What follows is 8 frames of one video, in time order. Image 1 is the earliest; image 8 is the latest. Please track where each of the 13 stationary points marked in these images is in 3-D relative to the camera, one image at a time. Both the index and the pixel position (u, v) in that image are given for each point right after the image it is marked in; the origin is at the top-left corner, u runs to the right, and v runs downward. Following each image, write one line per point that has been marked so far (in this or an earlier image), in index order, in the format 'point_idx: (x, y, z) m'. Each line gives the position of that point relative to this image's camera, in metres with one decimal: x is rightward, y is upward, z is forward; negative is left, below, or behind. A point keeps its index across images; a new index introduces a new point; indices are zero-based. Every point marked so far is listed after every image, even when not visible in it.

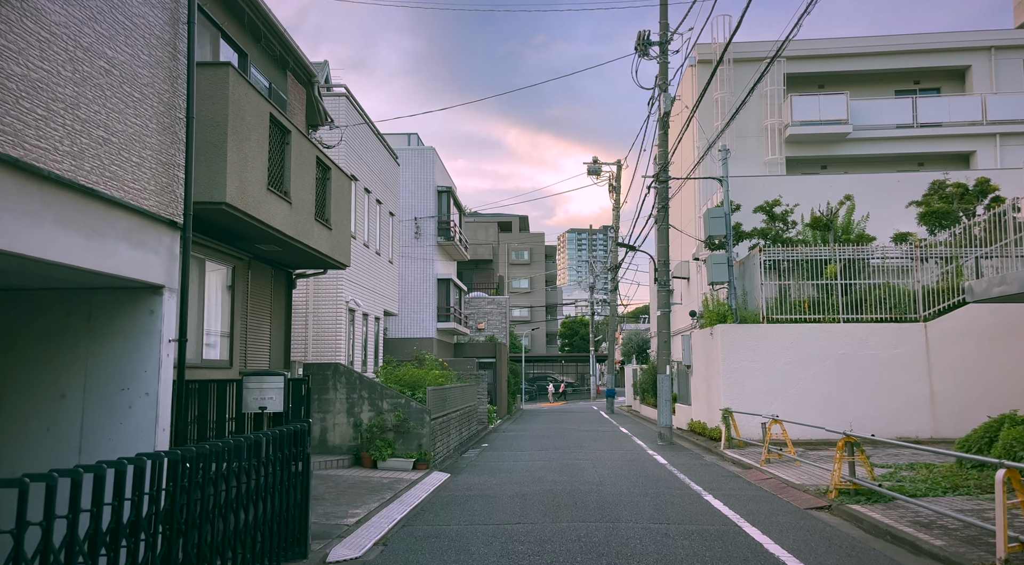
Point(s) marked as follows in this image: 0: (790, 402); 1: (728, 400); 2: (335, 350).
0: (+6.1, -2.6, +17.1) m
1: (+4.8, -2.7, +17.4) m
2: (-3.6, -1.4, +15.9) m
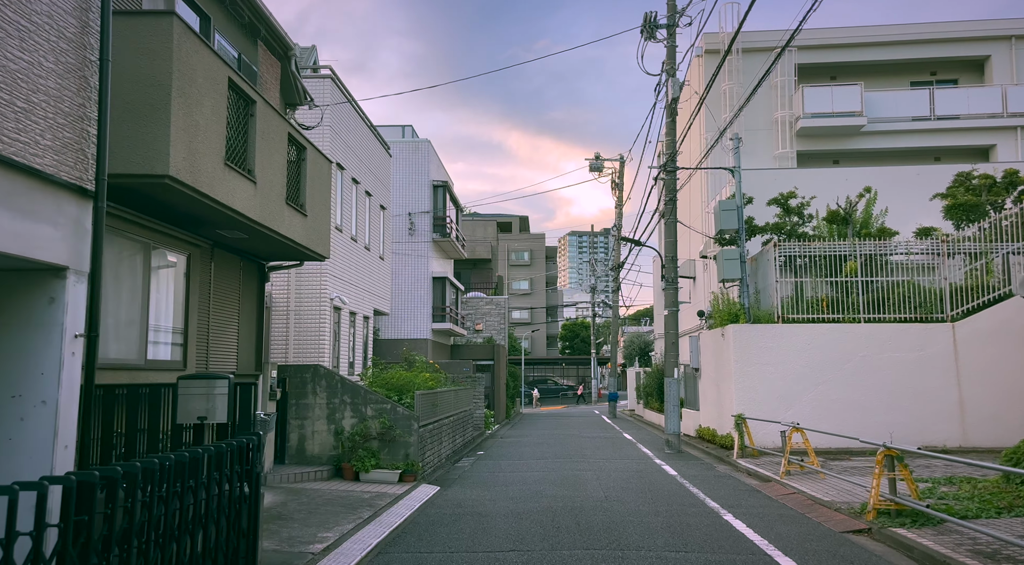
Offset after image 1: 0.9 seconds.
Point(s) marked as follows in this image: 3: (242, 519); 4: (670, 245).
0: (+6.1, -2.6, +16.0) m
1: (+4.8, -2.6, +16.3) m
2: (-3.7, -1.3, +14.7) m
3: (-2.0, -1.7, +5.6) m
4: (+3.6, +0.9, +17.8) m
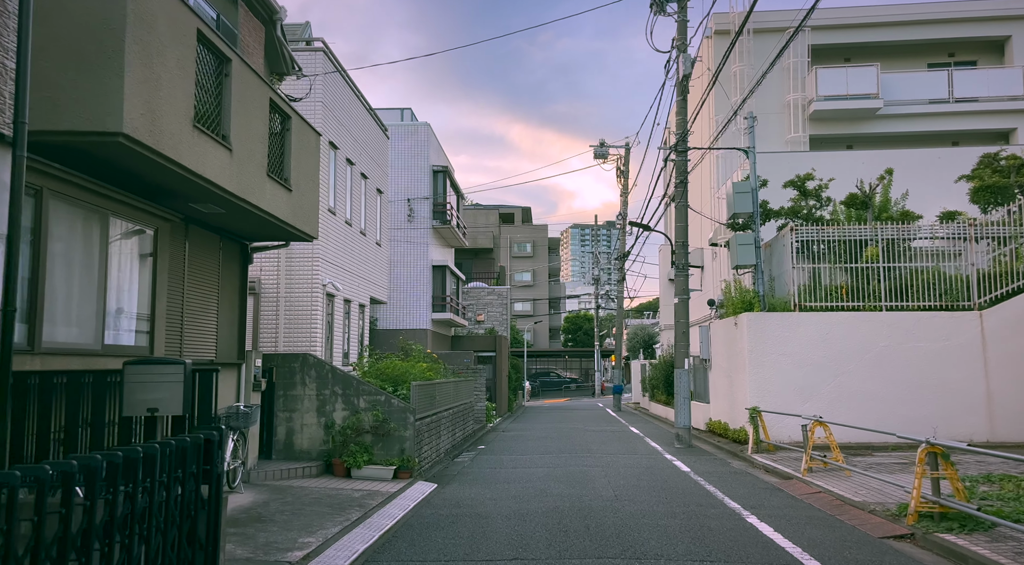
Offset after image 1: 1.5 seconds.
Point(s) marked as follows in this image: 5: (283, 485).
0: (+6.1, -2.3, +15.2) m
1: (+4.8, -2.3, +15.4) m
2: (-3.6, -1.0, +13.9) m
3: (-1.9, -1.5, +4.8) m
4: (+3.7, +1.1, +17.0) m
5: (-2.9, -2.5, +9.8) m
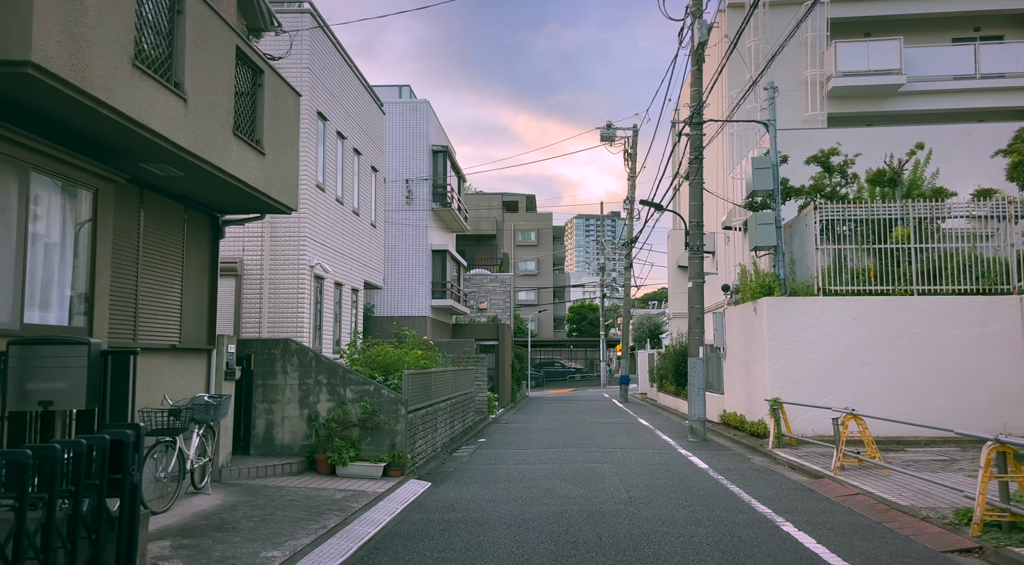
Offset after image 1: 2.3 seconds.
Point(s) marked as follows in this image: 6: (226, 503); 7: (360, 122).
0: (+6.2, -2.0, +14.1) m
1: (+4.9, -2.0, +14.4) m
2: (-3.6, -0.7, +12.9) m
3: (-1.9, -1.3, +3.8) m
4: (+3.7, +1.5, +15.9) m
5: (-2.9, -2.3, +8.8) m
6: (-2.9, -2.2, +7.8) m
7: (-3.2, +3.4, +16.6) m
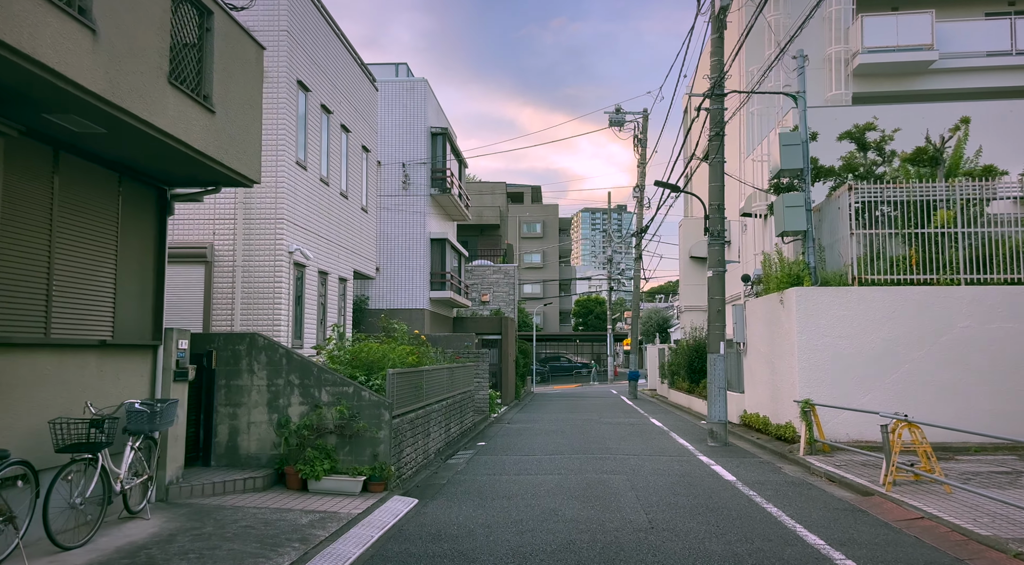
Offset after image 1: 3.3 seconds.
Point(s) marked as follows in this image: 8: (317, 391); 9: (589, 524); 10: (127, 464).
0: (+6.2, -1.8, +12.7) m
1: (+4.9, -1.8, +13.0) m
2: (-3.6, -0.5, +11.6) m
3: (-2.0, -1.2, +2.5) m
4: (+3.8, +1.7, +14.5) m
5: (-2.9, -2.1, +7.4) m
6: (-2.9, -2.0, +6.4) m
7: (-3.2, +3.6, +15.3) m
8: (-2.2, -1.2, +8.9) m
9: (+0.7, -2.2, +7.2) m
10: (-3.2, -1.5, +6.5) m
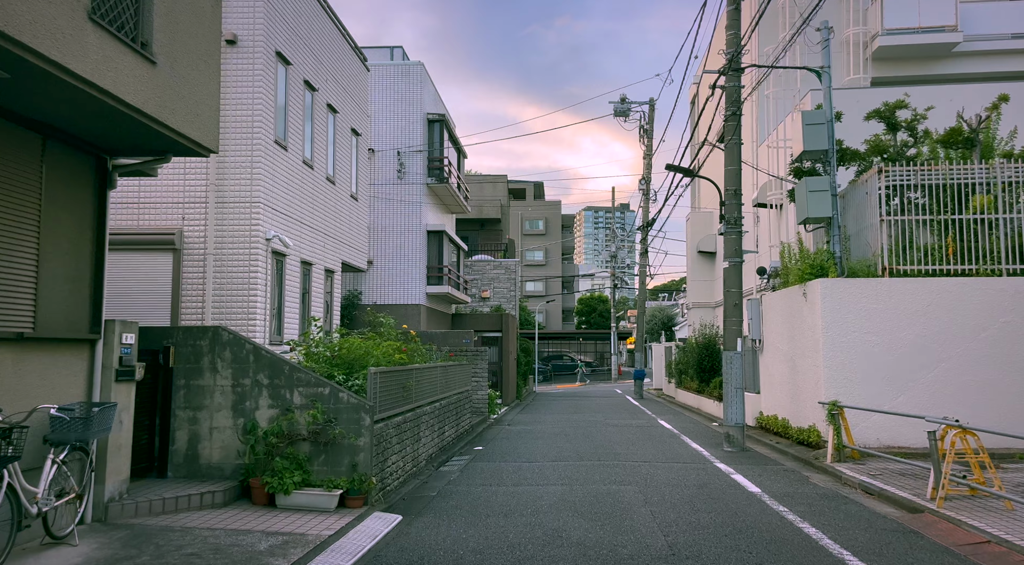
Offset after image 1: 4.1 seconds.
0: (+6.2, -1.7, +11.6) m
1: (+4.9, -1.7, +11.9) m
2: (-3.6, -0.4, +10.5) m
3: (-2.0, -1.1, +1.4) m
4: (+3.8, +1.8, +13.4) m
5: (-2.9, -2.0, +6.4) m
6: (-2.9, -1.9, +5.4) m
7: (-3.2, +3.8, +14.2) m
8: (-2.3, -1.1, +7.8) m
9: (+0.7, -2.1, +6.1) m
10: (-3.2, -1.4, +5.4) m
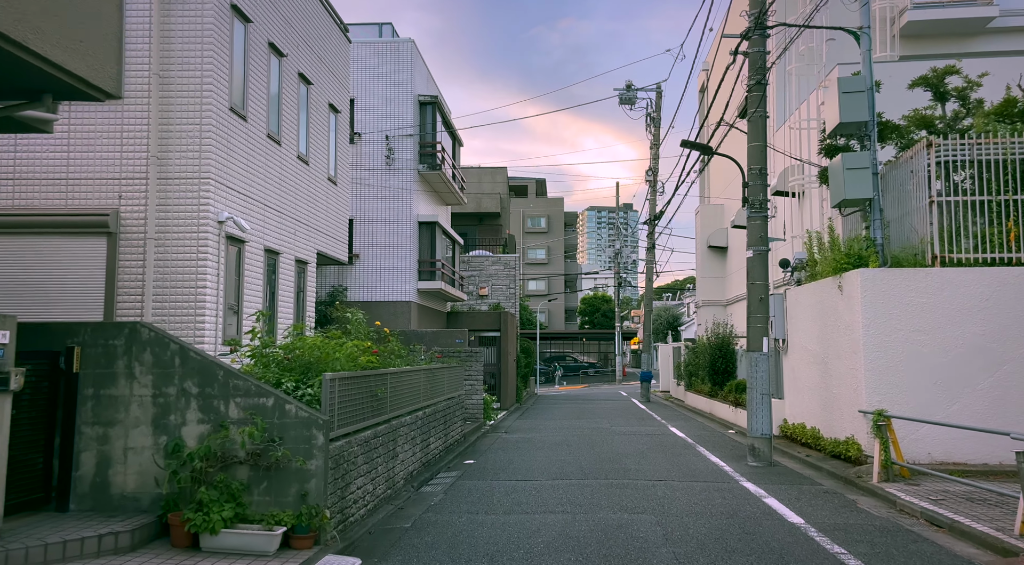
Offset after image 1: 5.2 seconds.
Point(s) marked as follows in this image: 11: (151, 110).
0: (+6.1, -1.5, +10.0) m
1: (+4.8, -1.5, +10.3) m
2: (-3.7, -0.3, +9.0) m
3: (-2.2, -0.9, -0.2) m
4: (+3.7, +2.0, +11.8) m
5: (-3.0, -1.9, +4.8) m
6: (-3.0, -1.8, +3.8) m
7: (-3.3, +3.9, +12.7) m
8: (-2.4, -1.0, +6.3) m
9: (+0.6, -2.0, +4.6) m
10: (-3.3, -1.3, +3.9) m
11: (-4.2, +2.0, +9.1) m
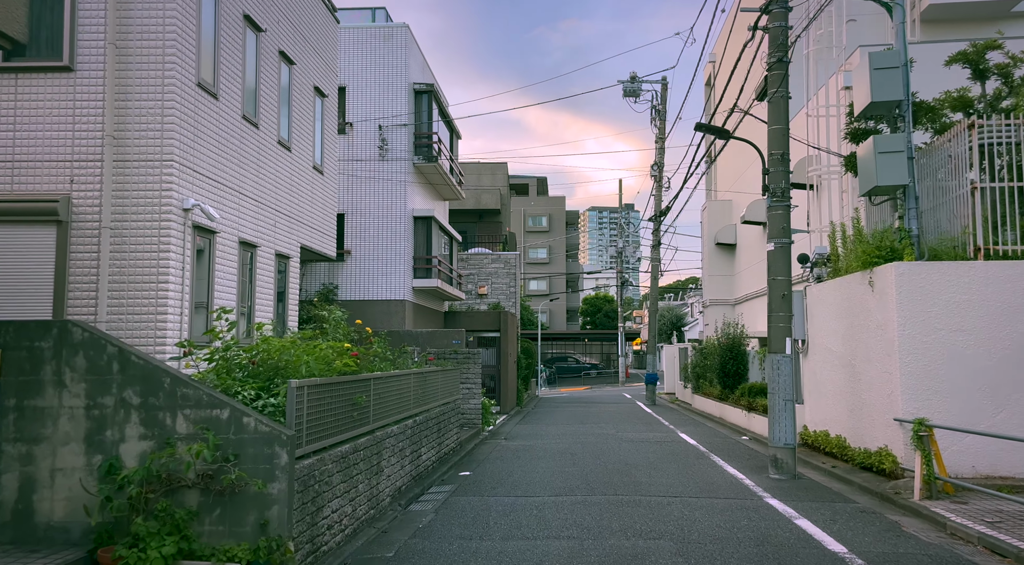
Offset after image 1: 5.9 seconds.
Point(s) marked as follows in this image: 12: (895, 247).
0: (+6.1, -1.5, +9.0) m
1: (+4.8, -1.5, +9.3) m
2: (-3.7, -0.2, +8.0) m
3: (-2.2, -0.9, -1.1) m
4: (+3.7, +2.0, +10.8) m
5: (-3.0, -1.8, +3.8) m
6: (-3.0, -1.7, +2.8) m
7: (-3.3, +4.0, +11.7) m
8: (-2.4, -0.9, +5.3) m
9: (+0.6, -1.9, +3.6) m
10: (-3.4, -1.2, +2.9) m
11: (-4.2, +2.1, +8.1) m
12: (+5.1, +0.5, +10.4) m
